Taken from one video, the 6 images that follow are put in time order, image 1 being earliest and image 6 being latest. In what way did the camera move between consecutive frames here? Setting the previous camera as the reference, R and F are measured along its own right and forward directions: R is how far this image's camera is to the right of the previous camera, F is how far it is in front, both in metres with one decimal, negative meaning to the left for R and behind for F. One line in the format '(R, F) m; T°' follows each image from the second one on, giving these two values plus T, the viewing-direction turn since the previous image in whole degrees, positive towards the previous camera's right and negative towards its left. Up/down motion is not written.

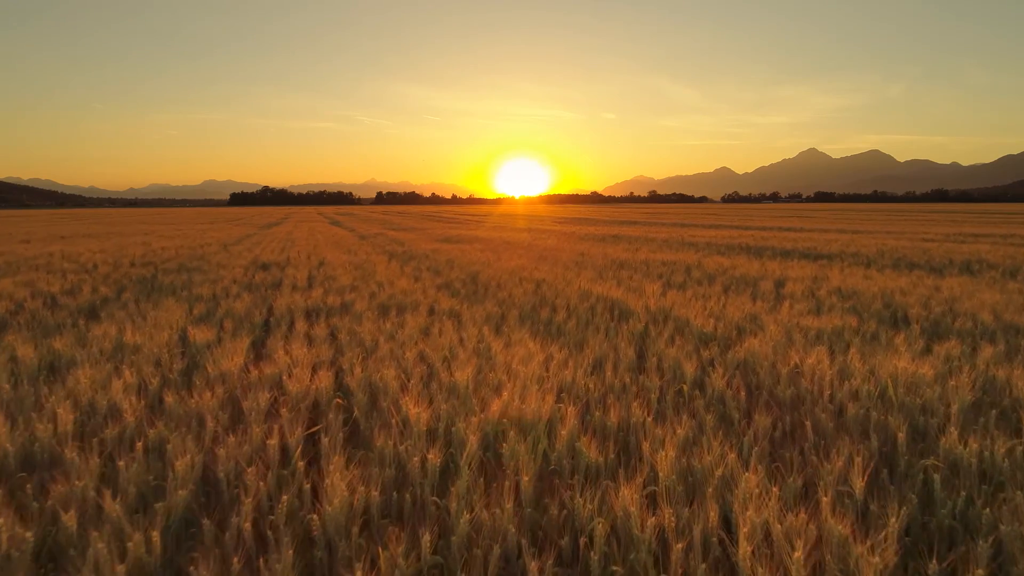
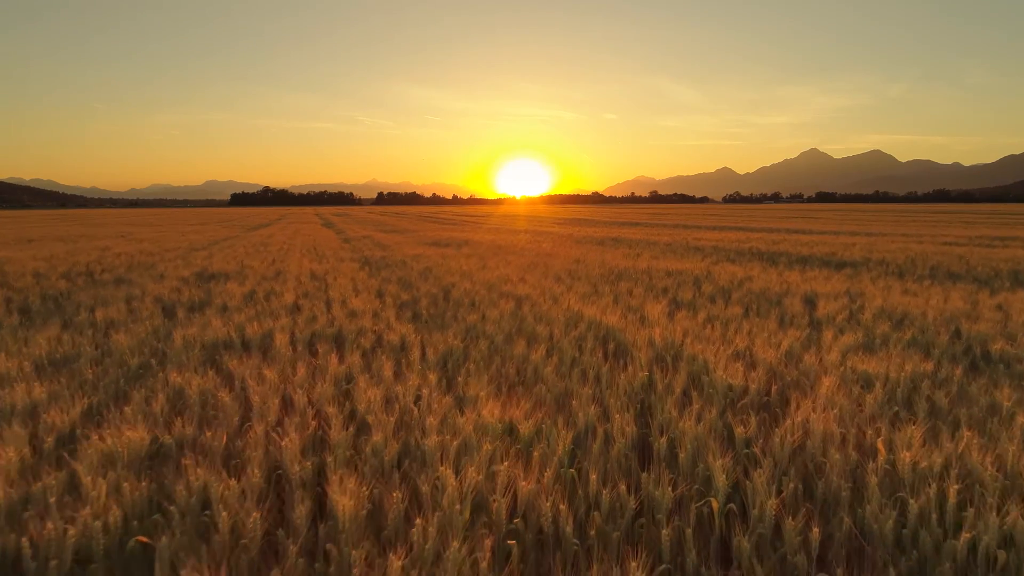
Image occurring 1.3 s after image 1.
(+0.3, +0.9) m; 0°
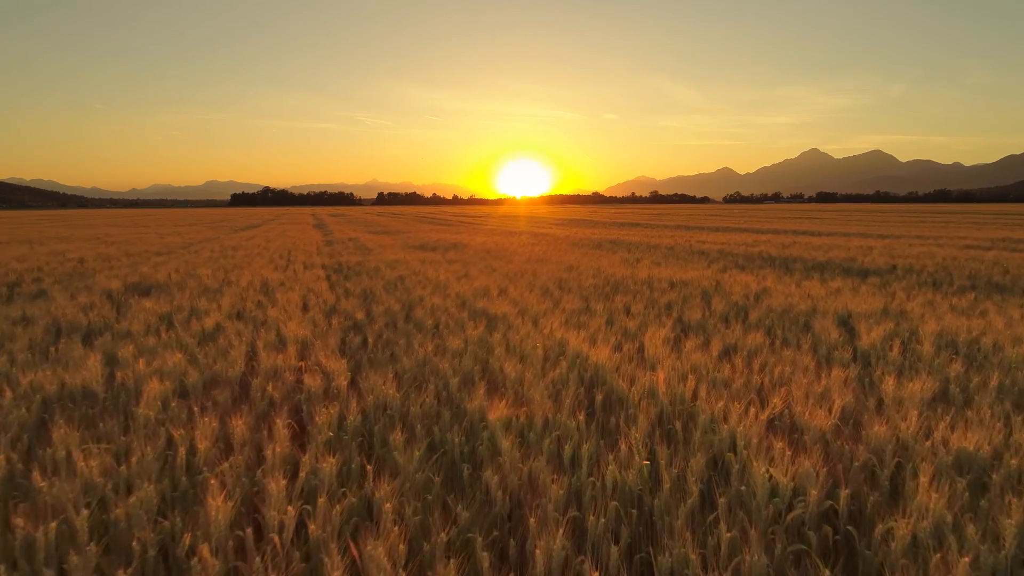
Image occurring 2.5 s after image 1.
(+0.2, +0.8) m; 0°
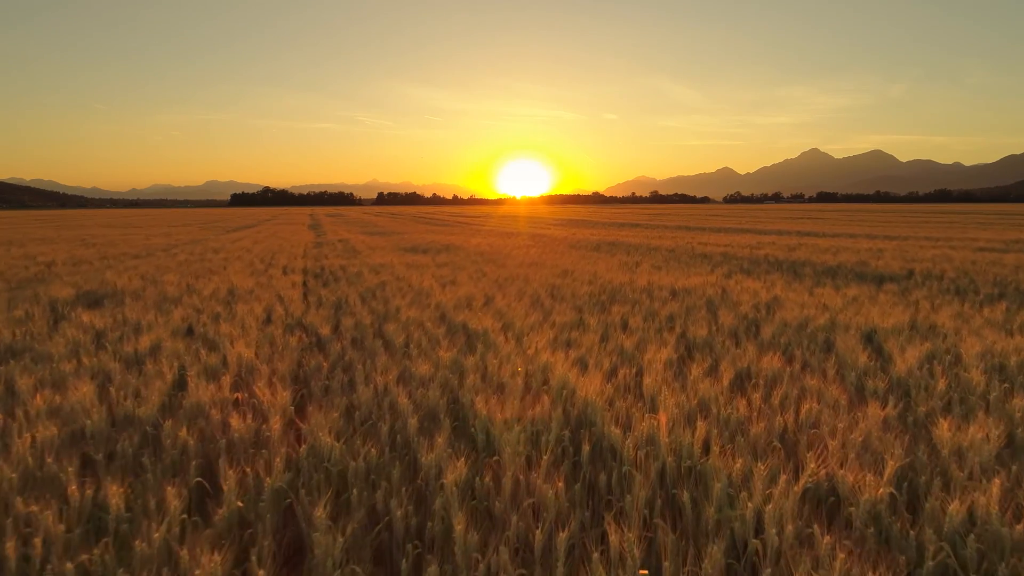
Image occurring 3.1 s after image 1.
(+0.1, +0.5) m; 0°
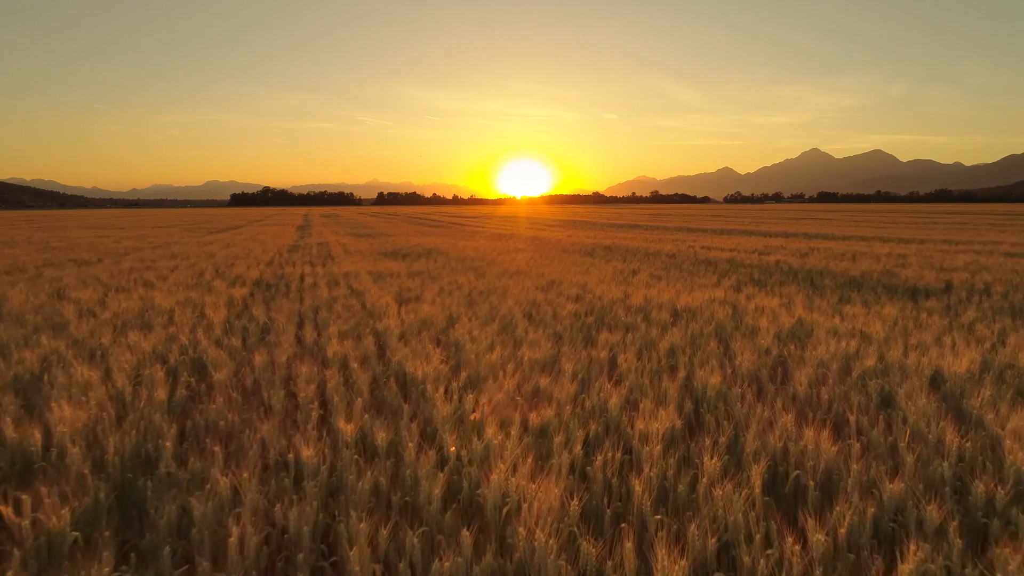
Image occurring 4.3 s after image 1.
(+0.3, +0.9) m; 0°
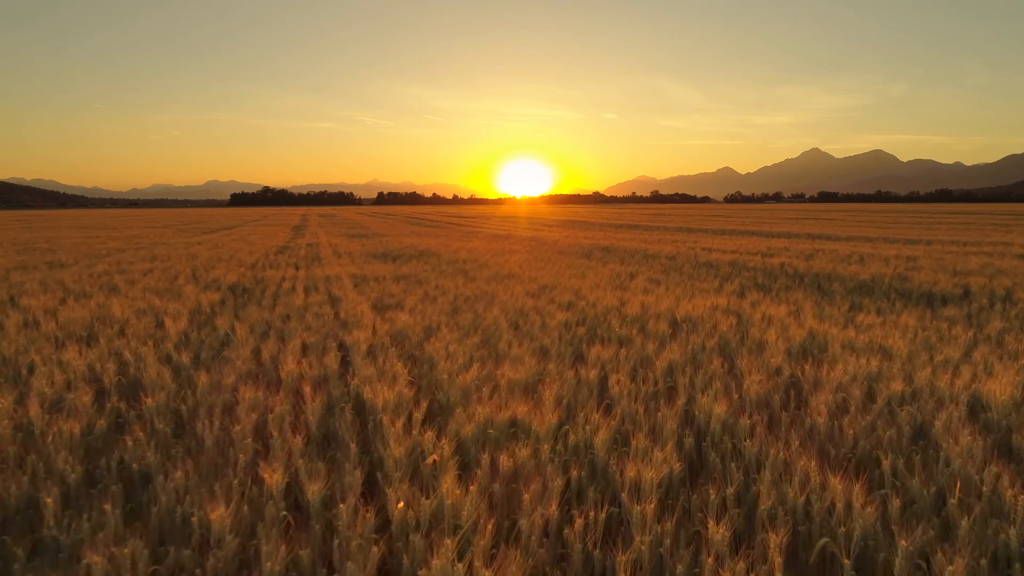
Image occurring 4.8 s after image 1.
(+0.1, +0.4) m; 0°
